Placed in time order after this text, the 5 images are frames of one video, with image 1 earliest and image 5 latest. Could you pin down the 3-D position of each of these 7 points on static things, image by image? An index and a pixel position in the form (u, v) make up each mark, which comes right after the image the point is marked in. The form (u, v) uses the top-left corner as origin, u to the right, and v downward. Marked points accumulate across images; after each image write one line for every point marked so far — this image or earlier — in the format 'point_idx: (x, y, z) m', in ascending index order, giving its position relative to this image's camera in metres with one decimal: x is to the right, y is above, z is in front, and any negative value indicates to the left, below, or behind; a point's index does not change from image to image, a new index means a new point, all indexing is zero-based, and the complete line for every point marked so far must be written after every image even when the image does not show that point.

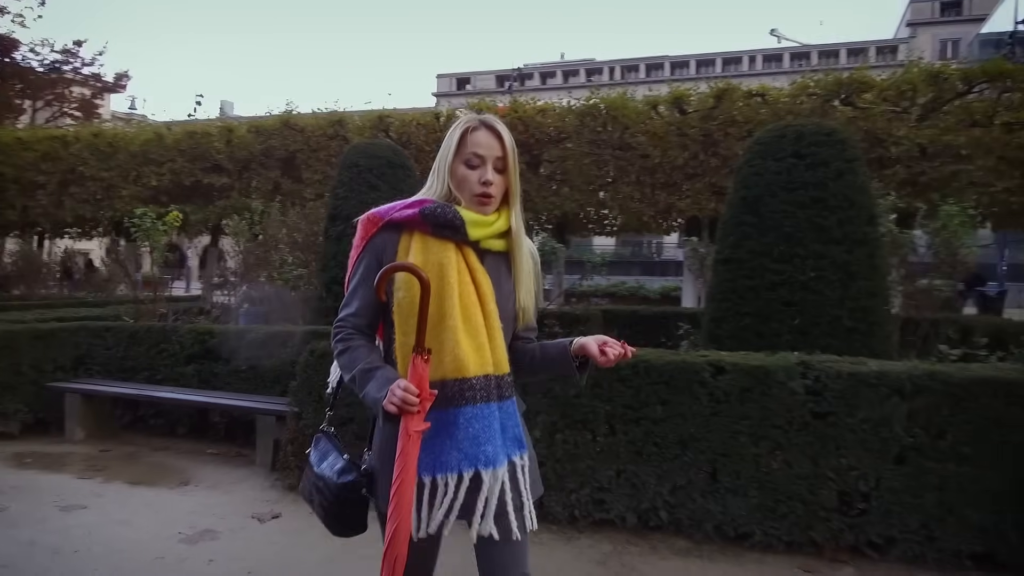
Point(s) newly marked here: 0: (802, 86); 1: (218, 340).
0: (+4.1, +2.9, +10.8) m
1: (-2.3, -0.4, +6.0) m
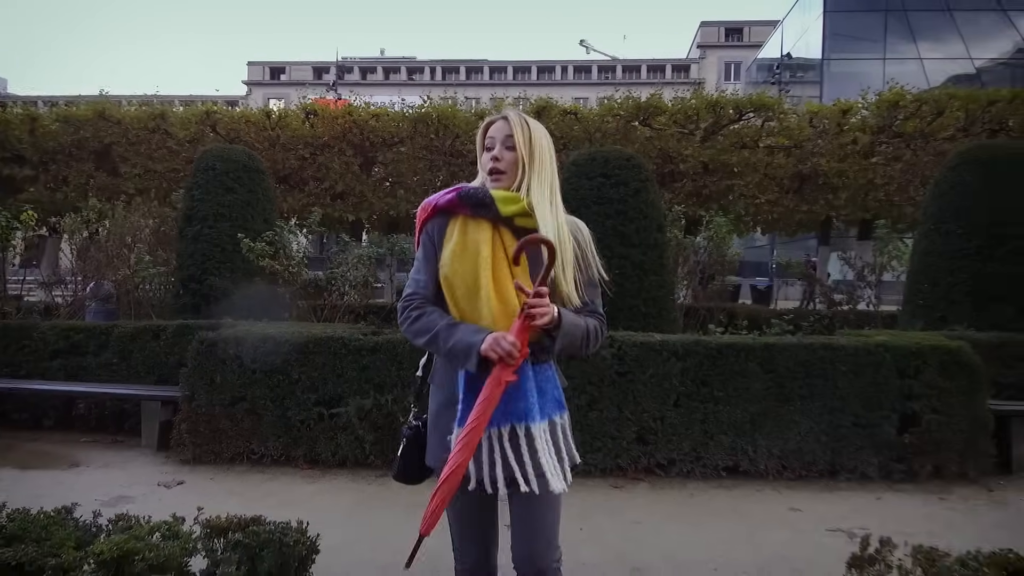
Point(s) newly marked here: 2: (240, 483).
0: (+1.6, +2.9, +12.4) m
1: (-3.5, -0.4, +6.2) m
2: (-1.6, -1.2, +4.6) m
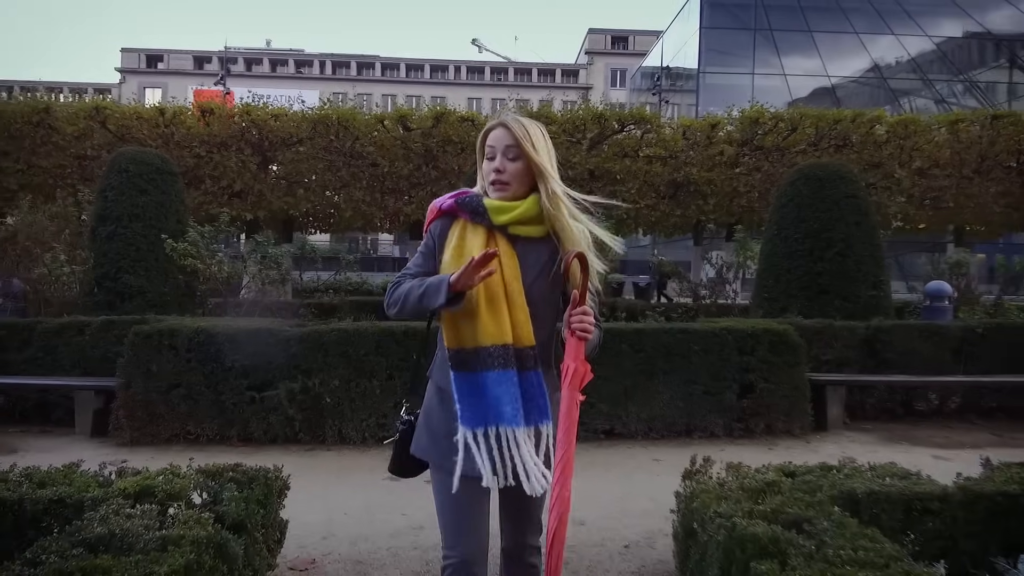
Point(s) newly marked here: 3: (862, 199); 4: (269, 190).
0: (-0.2, +3.0, +13.3) m
1: (-4.3, -0.4, +6.5) m
2: (-2.2, -1.2, +5.1) m
3: (+3.8, +1.0, +8.1) m
4: (-4.4, +1.8, +13.6) m
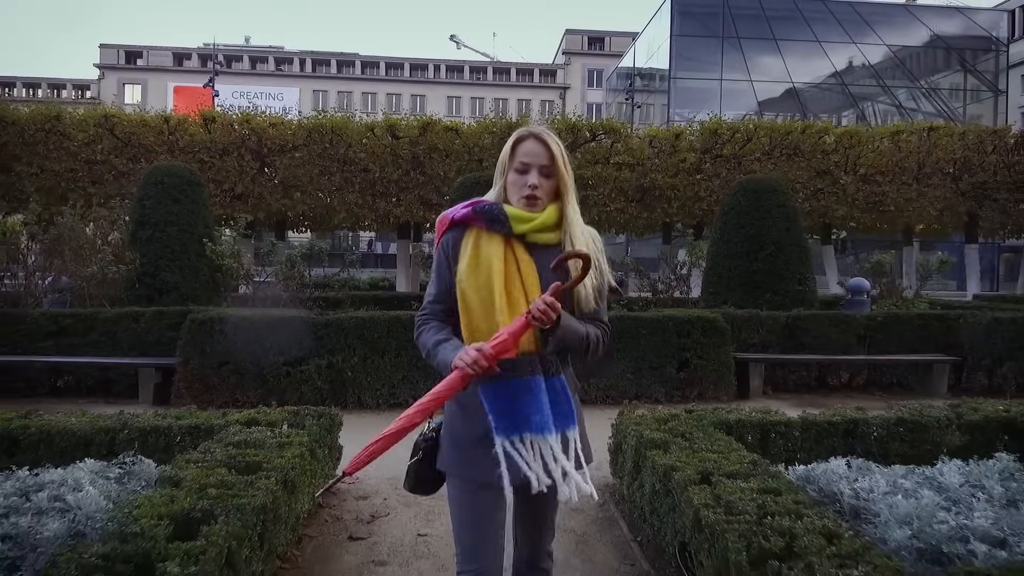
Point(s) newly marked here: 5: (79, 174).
0: (-0.5, +3.1, +14.6) m
1: (-4.5, -0.3, +7.7) m
2: (-2.4, -1.1, +6.4) m
3: (+3.5, +1.0, +9.6) m
4: (-4.8, +1.9, +14.8) m
5: (-8.5, +2.2, +14.8) m
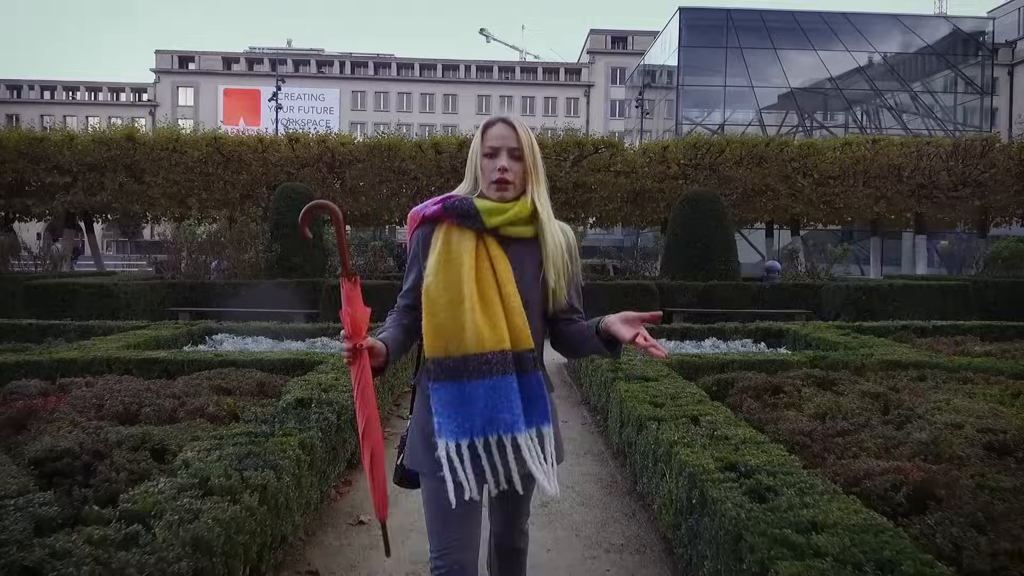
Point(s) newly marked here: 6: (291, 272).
0: (-0.1, +3.5, +19.0) m
1: (-4.3, 0.0, +12.2) m
2: (-2.3, -0.8, +10.9) m
3: (+3.8, +1.4, +13.8) m
4: (-4.3, +2.3, +19.4) m
5: (-8.1, +2.7, +19.5) m
6: (-3.9, +0.3, +13.3) m
